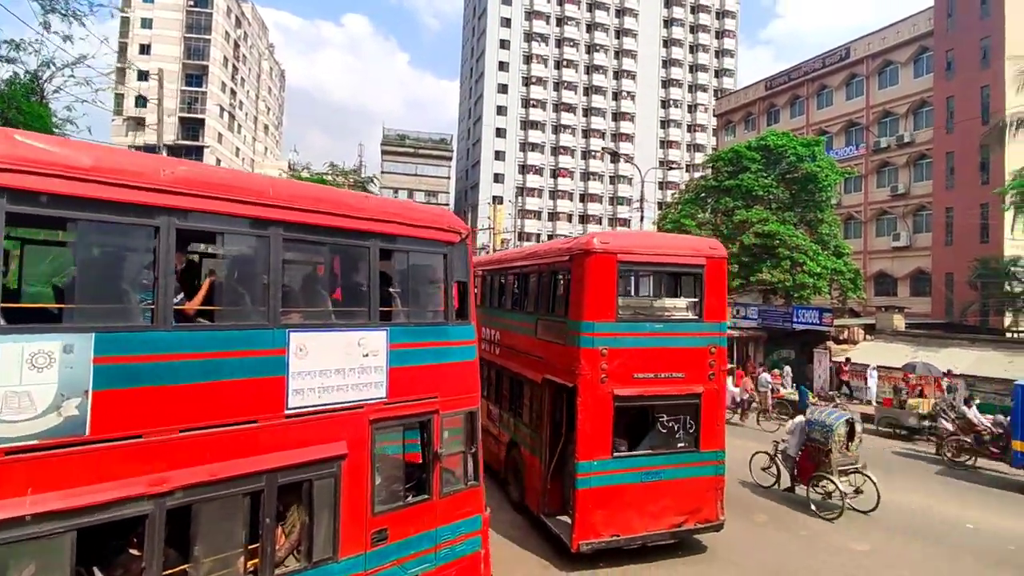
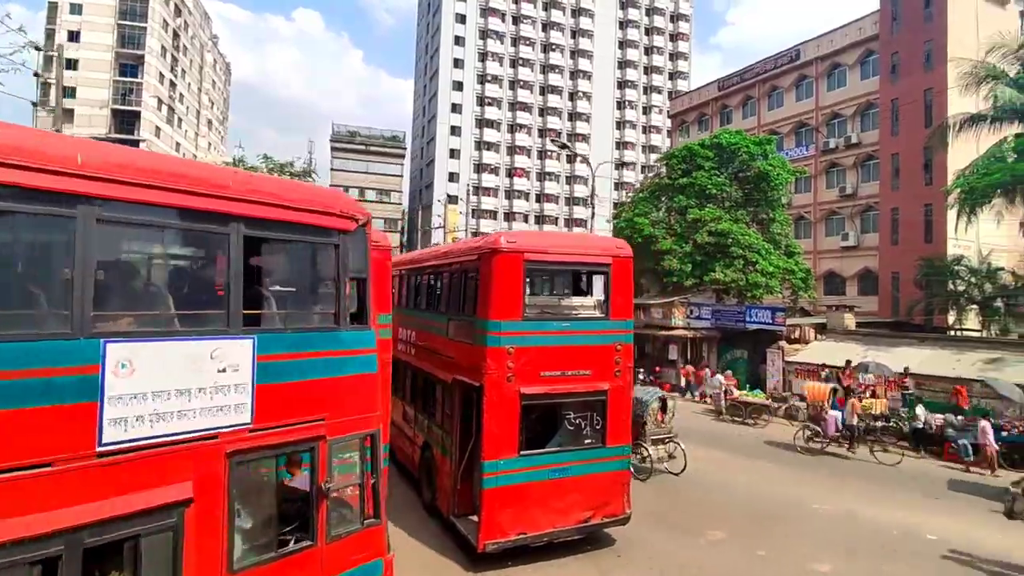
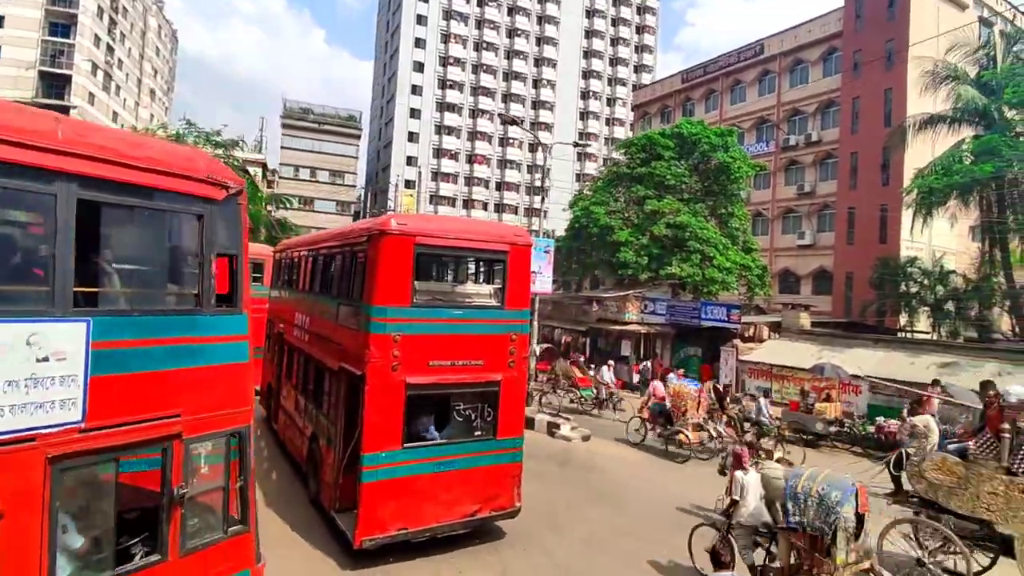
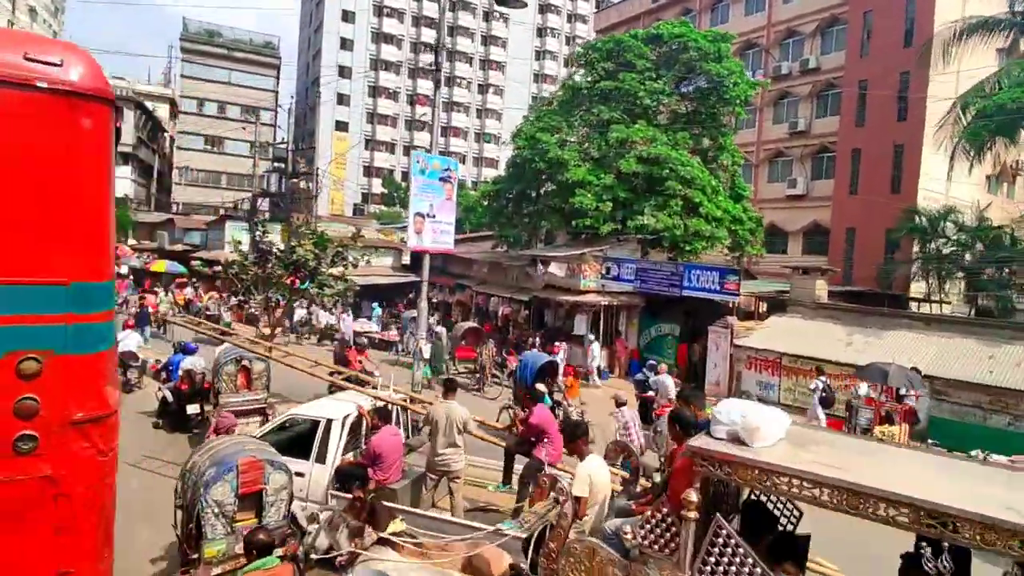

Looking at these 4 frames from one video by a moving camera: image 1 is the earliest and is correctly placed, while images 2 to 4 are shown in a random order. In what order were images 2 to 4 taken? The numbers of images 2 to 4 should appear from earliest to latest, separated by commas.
2, 3, 4
